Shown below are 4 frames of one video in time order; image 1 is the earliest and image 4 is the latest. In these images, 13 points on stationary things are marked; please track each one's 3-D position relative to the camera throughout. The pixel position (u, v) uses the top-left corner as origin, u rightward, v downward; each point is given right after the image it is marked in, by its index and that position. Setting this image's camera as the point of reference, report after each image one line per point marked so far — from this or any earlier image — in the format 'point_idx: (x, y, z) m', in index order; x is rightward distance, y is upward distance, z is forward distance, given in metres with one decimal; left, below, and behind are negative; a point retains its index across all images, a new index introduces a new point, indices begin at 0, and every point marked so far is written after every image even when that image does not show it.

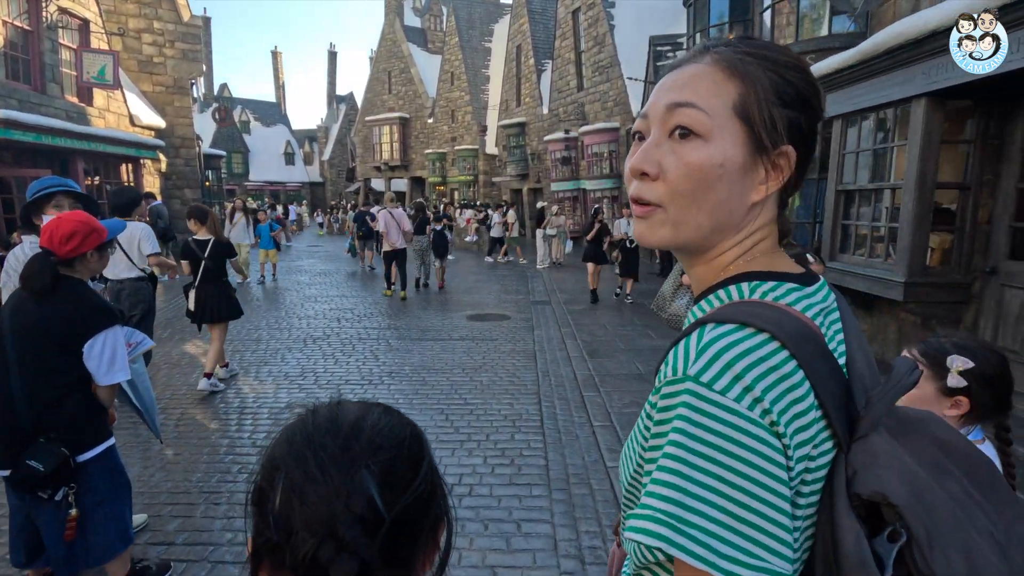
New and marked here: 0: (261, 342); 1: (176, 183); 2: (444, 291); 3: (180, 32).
0: (-3.6, -0.8, +7.6) m
1: (-10.6, +3.3, +16.8) m
2: (-1.6, 0.0, +12.7) m
3: (-10.2, +7.8, +16.3) m
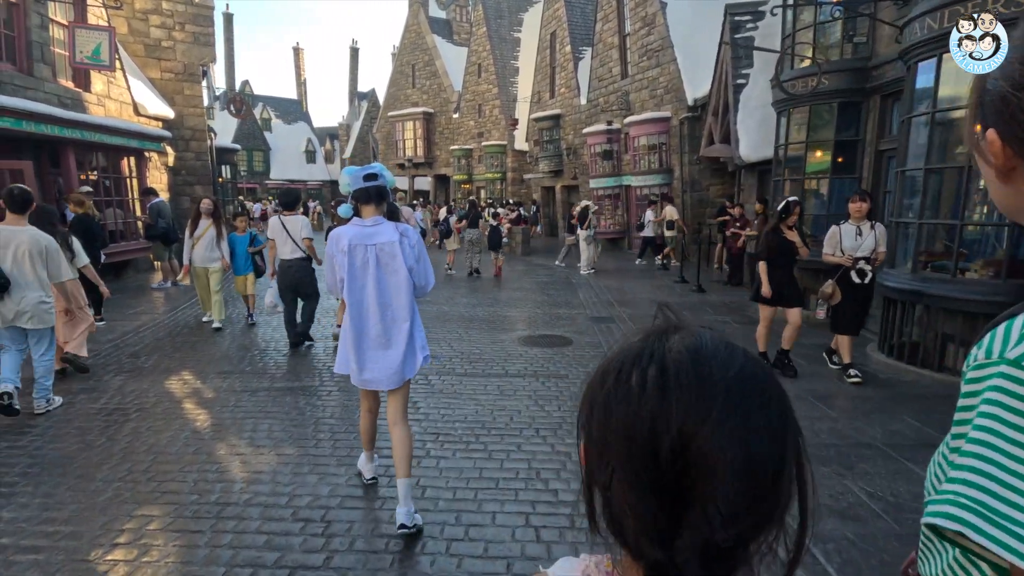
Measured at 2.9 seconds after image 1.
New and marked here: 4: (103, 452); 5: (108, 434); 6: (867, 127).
0: (-2.8, -1.0, +6.0) m
1: (-9.4, +3.2, +15.4) m
2: (-0.6, -0.2, +11.0) m
3: (-9.0, +7.7, +14.9) m
4: (-3.2, -1.3, +4.1) m
5: (-3.4, -1.2, +4.5) m
6: (+5.4, +2.4, +8.1) m
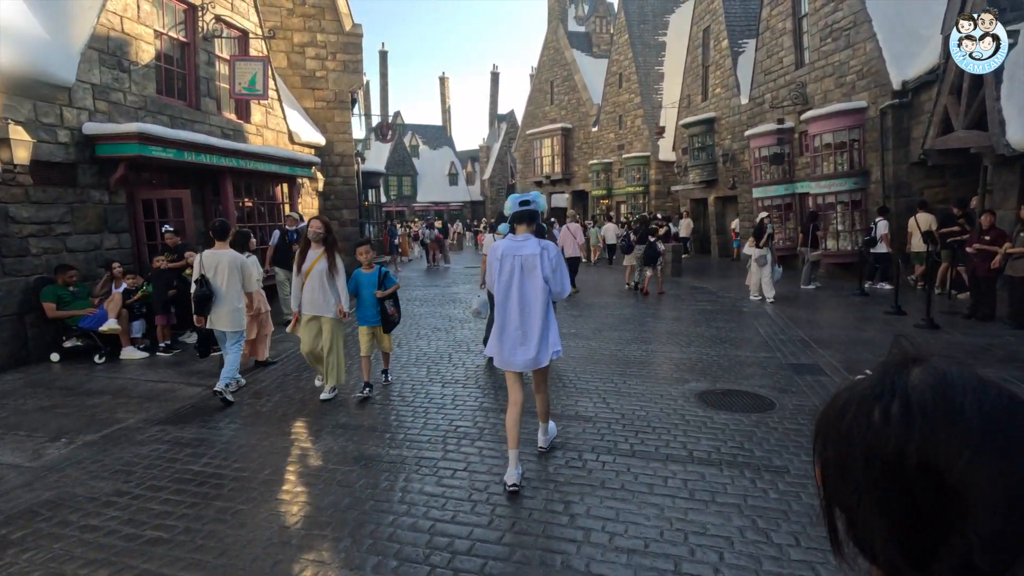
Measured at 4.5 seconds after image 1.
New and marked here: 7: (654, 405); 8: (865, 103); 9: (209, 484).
0: (-1.2, -1.4, +4.9) m
1: (-5.3, +2.5, +15.8) m
2: (+2.2, -0.8, +9.2) m
3: (-4.9, +7.0, +15.3) m
4: (-2.0, -1.6, +3.2) m
5: (-2.2, -1.5, +3.6) m
6: (+7.3, +2.0, +5.0) m
7: (+1.5, -1.2, +5.6) m
8: (+9.1, +4.8, +13.8) m
9: (-2.3, -1.5, +4.0) m
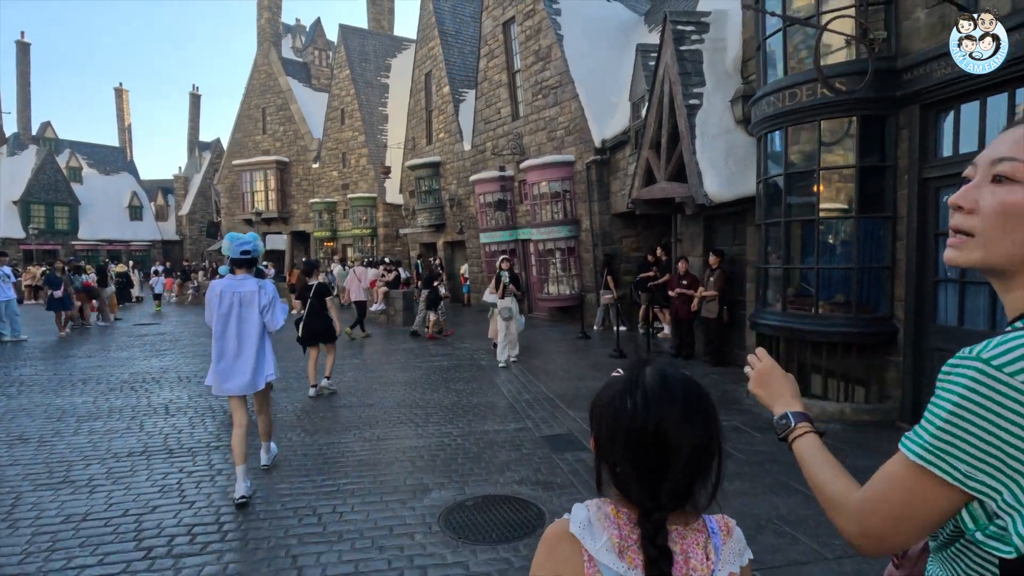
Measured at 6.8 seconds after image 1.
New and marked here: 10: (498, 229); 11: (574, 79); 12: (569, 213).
0: (-2.9, -1.8, +1.6) m
1: (-11.8, +1.0, +9.6) m
2: (-2.0, -1.6, +7.1) m
3: (-11.5, +5.6, +9.6) m
4: (-2.9, -1.9, -0.3) m
5: (-3.2, -1.9, 0.0) m
6: (+4.3, +1.5, +6.0) m
7: (-0.9, -1.7, +3.6) m
8: (+1.7, +3.6, +14.7) m
9: (-3.5, -1.9, +0.3) m
10: (-0.4, +1.9, +17.1) m
11: (+1.7, +5.7, +14.5) m
12: (+1.6, +2.1, +14.9) m
